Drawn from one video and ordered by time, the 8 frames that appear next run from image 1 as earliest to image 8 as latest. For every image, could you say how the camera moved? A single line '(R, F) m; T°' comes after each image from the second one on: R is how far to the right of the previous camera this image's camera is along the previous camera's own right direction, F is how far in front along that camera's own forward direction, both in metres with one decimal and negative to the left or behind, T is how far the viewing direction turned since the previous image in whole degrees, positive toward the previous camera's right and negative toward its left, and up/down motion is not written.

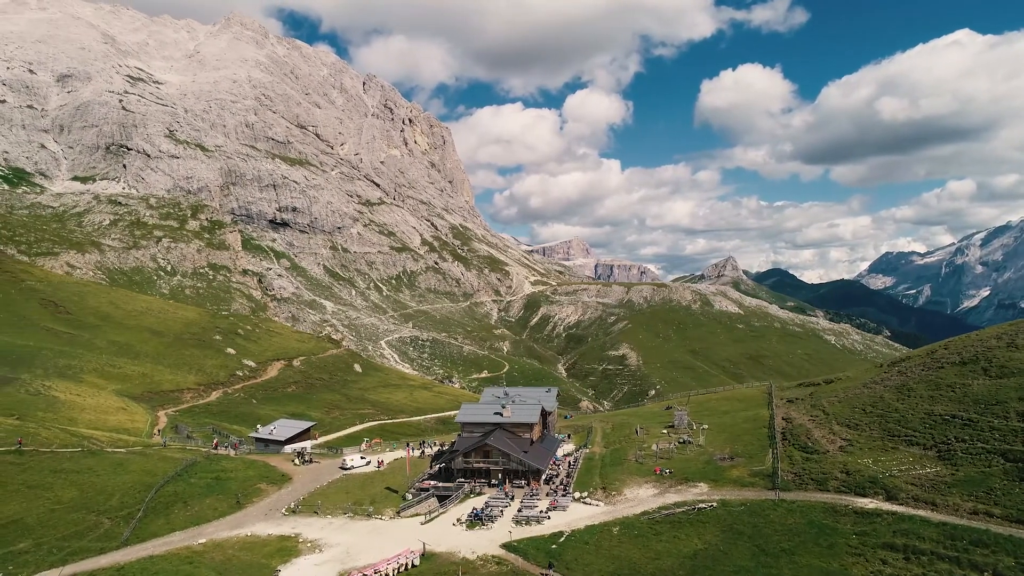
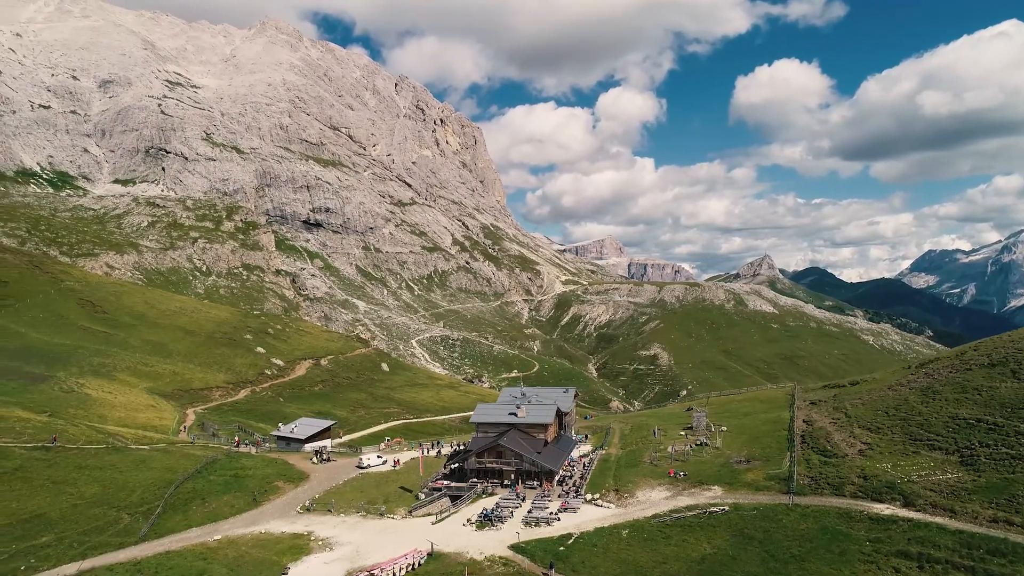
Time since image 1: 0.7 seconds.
(+1.5, +0.2) m; -3°
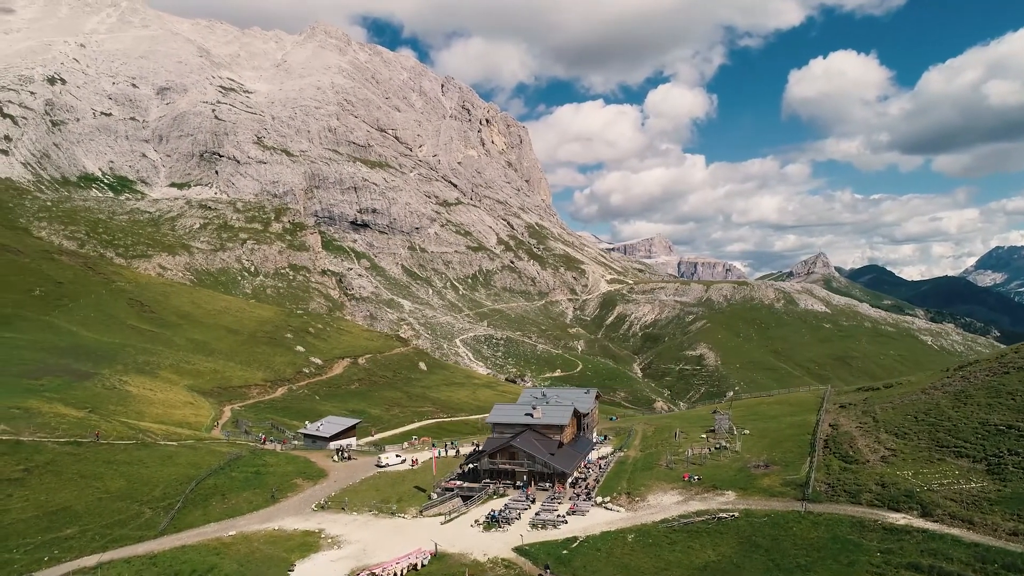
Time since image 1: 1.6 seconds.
(+2.6, +0.4) m; -4°
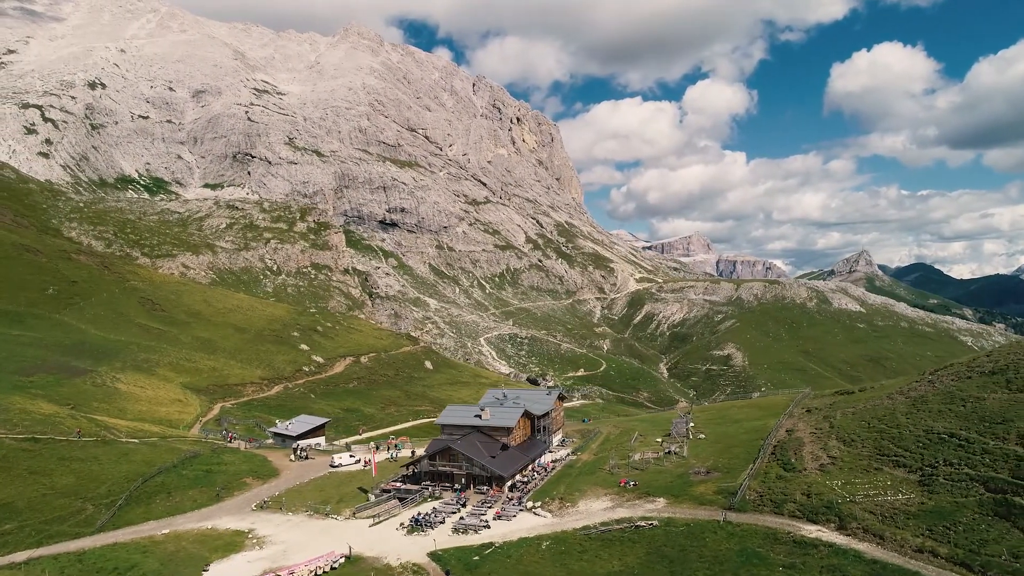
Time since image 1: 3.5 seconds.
(+7.1, +1.1) m; -3°
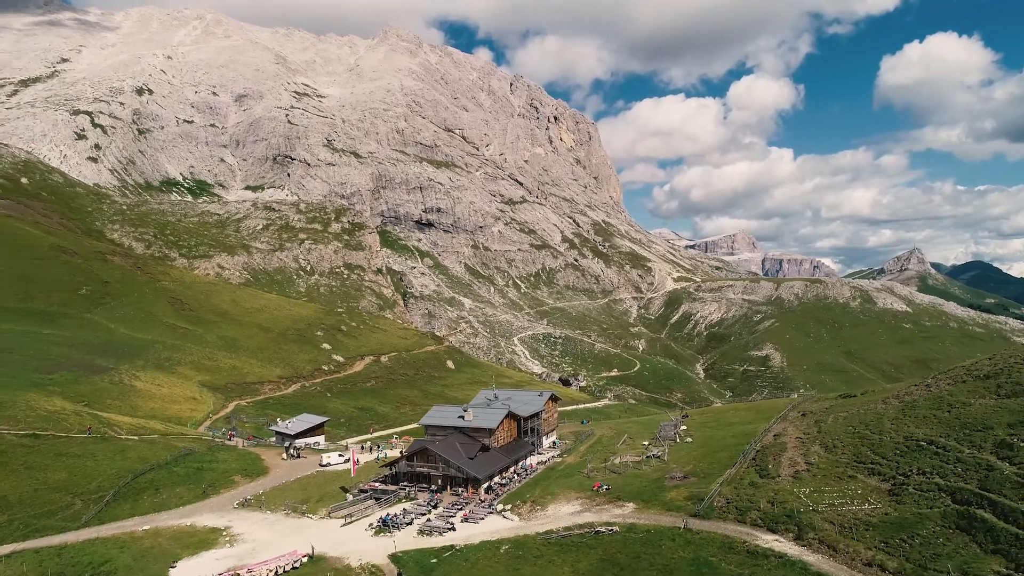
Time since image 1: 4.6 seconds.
(+4.7, +0.6) m; -3°
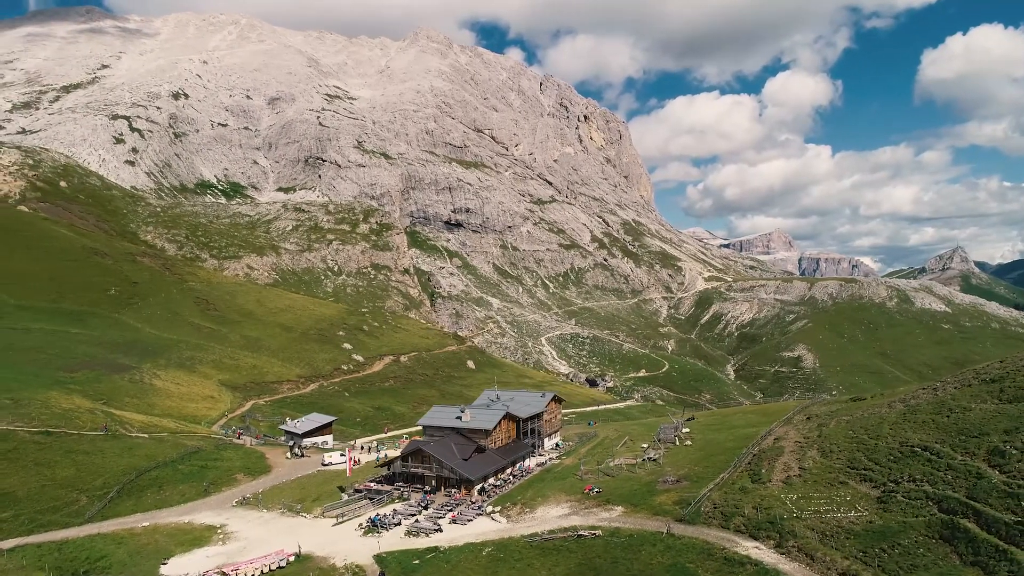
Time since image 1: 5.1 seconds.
(+2.8, +0.3) m; -3°
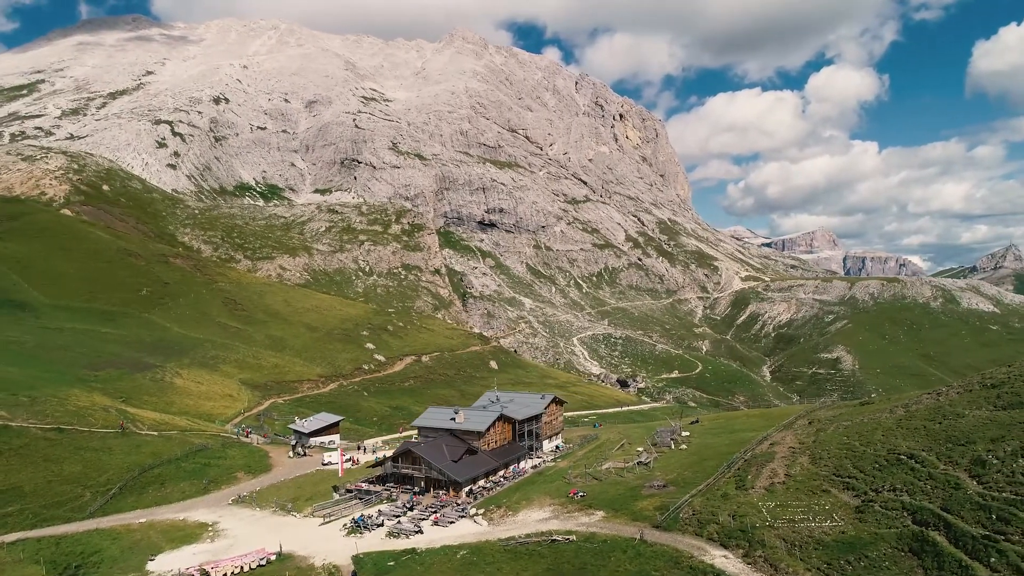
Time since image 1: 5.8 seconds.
(+3.5, +0.4) m; -3°
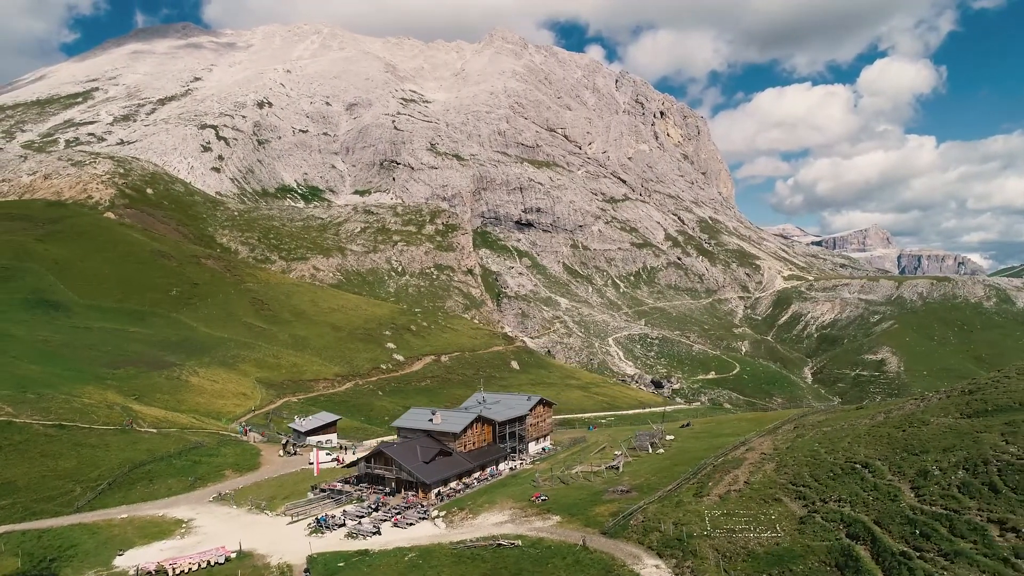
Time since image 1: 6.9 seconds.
(+5.3, +0.6) m; -4°
